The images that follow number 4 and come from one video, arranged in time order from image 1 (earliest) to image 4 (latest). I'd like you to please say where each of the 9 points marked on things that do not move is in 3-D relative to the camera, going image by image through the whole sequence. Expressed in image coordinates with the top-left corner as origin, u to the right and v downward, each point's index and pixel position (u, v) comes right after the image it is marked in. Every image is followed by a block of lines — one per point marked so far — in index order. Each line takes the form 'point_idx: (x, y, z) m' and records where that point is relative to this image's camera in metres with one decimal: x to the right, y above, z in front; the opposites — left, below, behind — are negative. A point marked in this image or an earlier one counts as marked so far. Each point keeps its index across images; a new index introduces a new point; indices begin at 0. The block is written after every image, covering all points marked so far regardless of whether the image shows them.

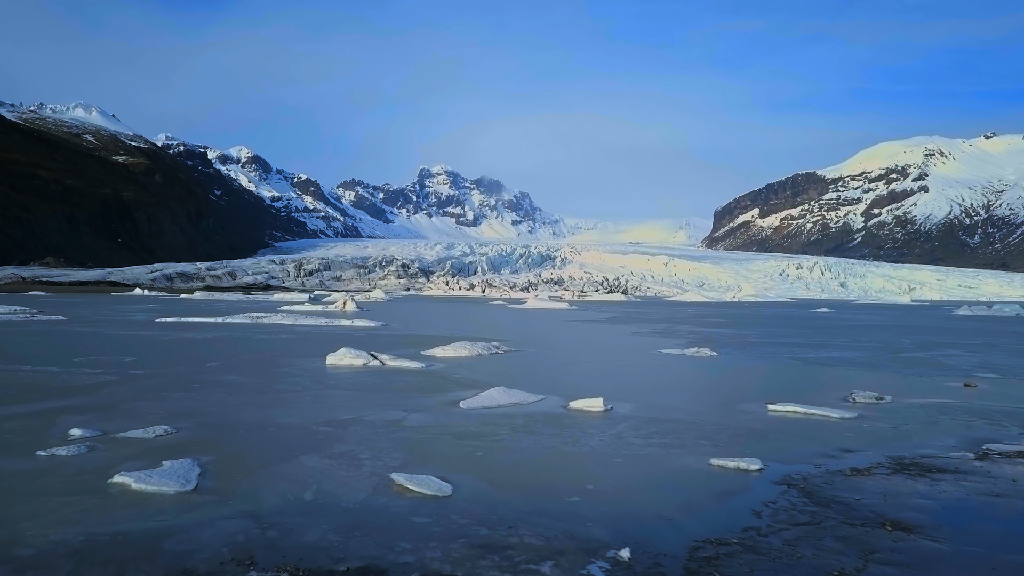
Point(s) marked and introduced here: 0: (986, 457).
0: (+4.2, -1.5, +6.0) m
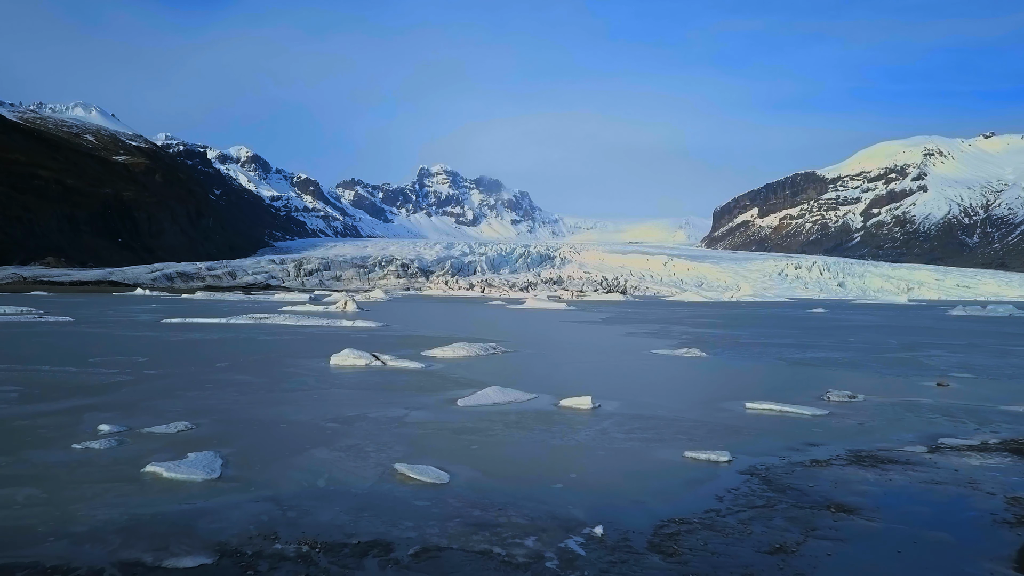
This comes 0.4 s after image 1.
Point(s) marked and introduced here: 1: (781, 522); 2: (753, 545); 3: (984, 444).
0: (+4.2, -1.6, +6.6) m
1: (+1.8, -1.5, +4.4) m
2: (+1.4, -1.5, +4.1) m
3: (+4.9, -1.6, +6.9) m
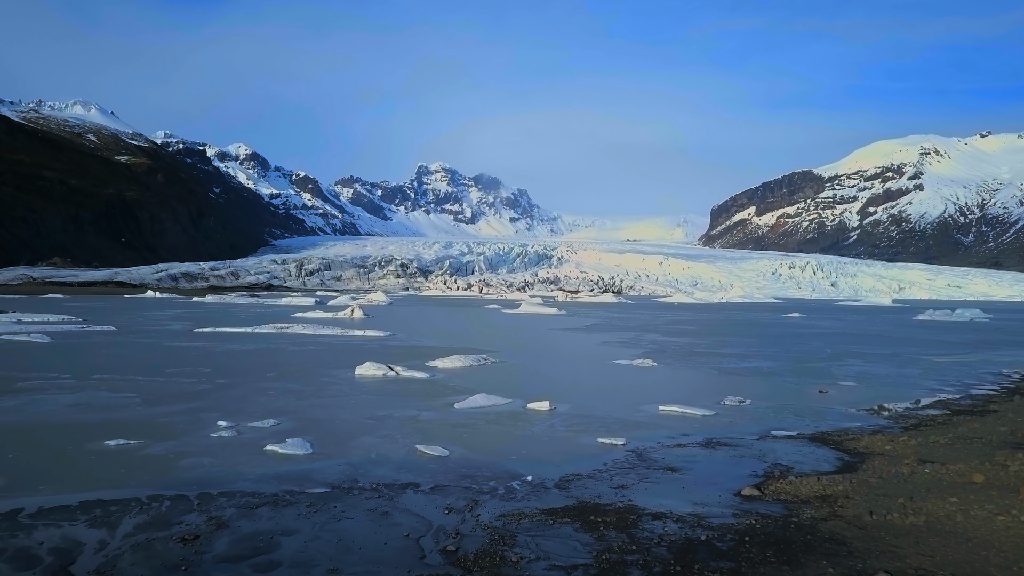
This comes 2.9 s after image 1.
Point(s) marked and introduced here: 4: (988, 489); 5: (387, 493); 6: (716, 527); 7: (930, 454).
0: (+3.8, -2.3, +10.2) m
1: (+1.4, -2.2, +8.0) m
2: (+1.1, -2.2, +7.7) m
3: (+4.5, -2.3, +10.5) m
4: (+4.7, -2.0, +6.6) m
5: (-1.3, -2.2, +7.3) m
6: (+1.8, -2.1, +6.1) m
7: (+5.3, -2.1, +8.5) m
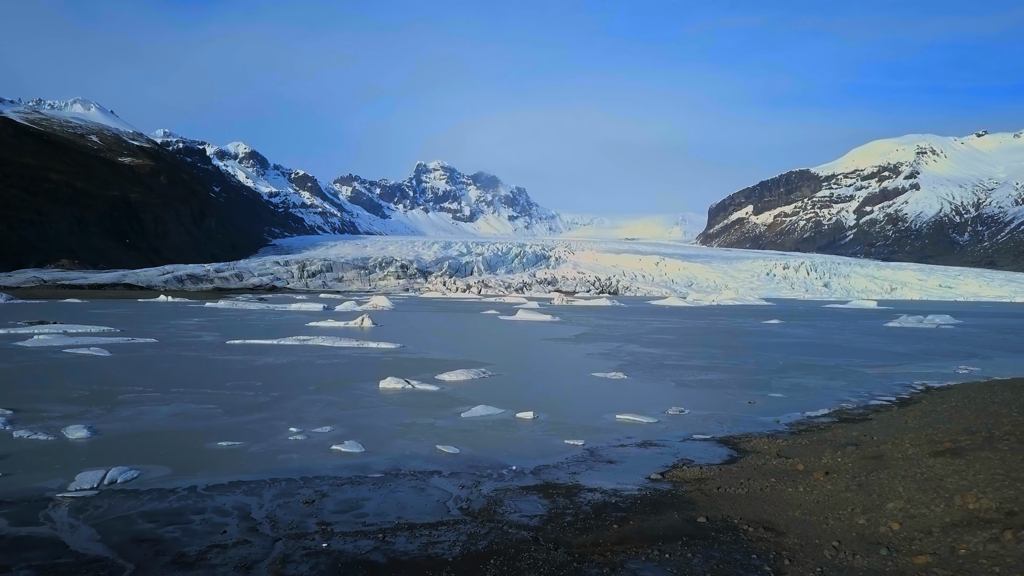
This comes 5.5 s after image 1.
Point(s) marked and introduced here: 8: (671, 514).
0: (+3.6, -3.2, +14.2) m
1: (+1.3, -3.2, +12.0) m
2: (+0.9, -3.2, +11.6) m
3: (+4.3, -3.2, +14.5) m
4: (+4.5, -2.9, +10.6) m
5: (-1.5, -3.1, +11.2) m
6: (+1.7, -3.1, +10.0) m
7: (+5.1, -3.0, +12.4) m
8: (+2.1, -3.0, +8.9) m
